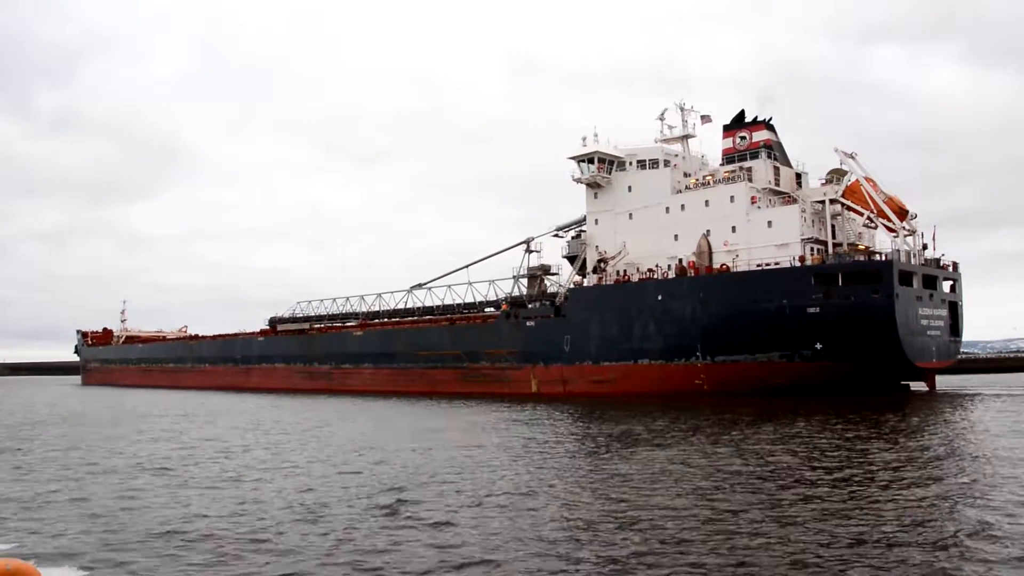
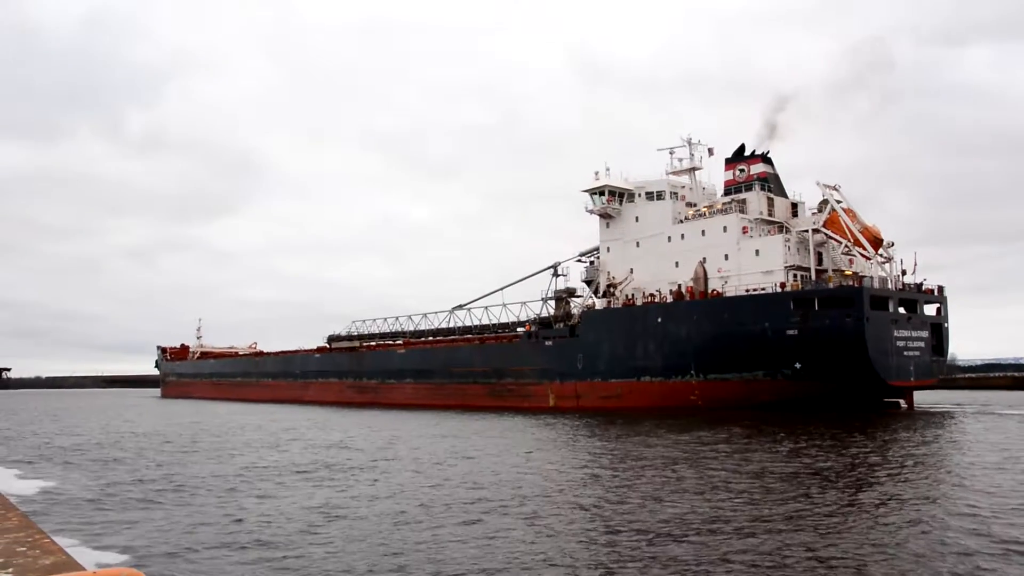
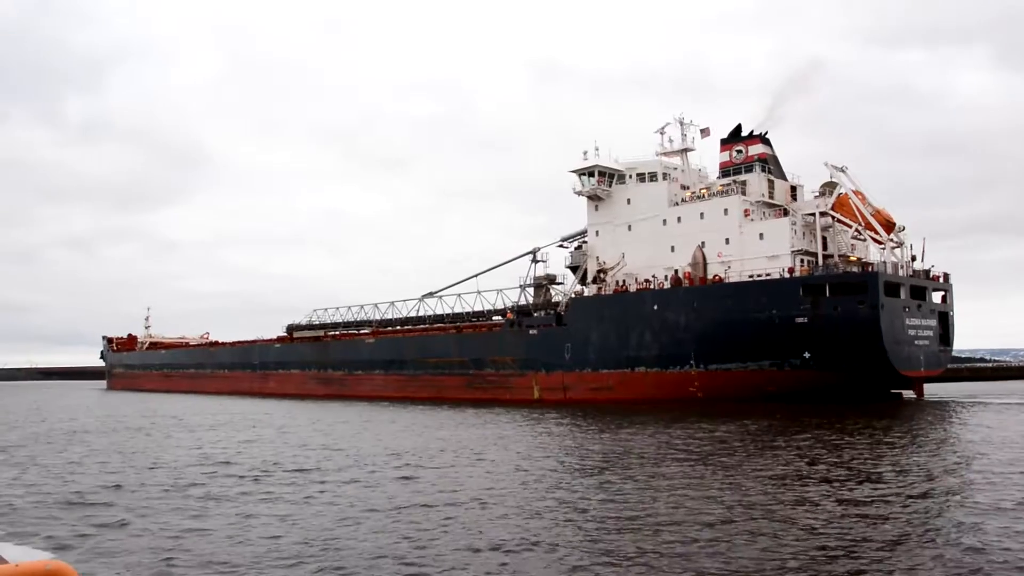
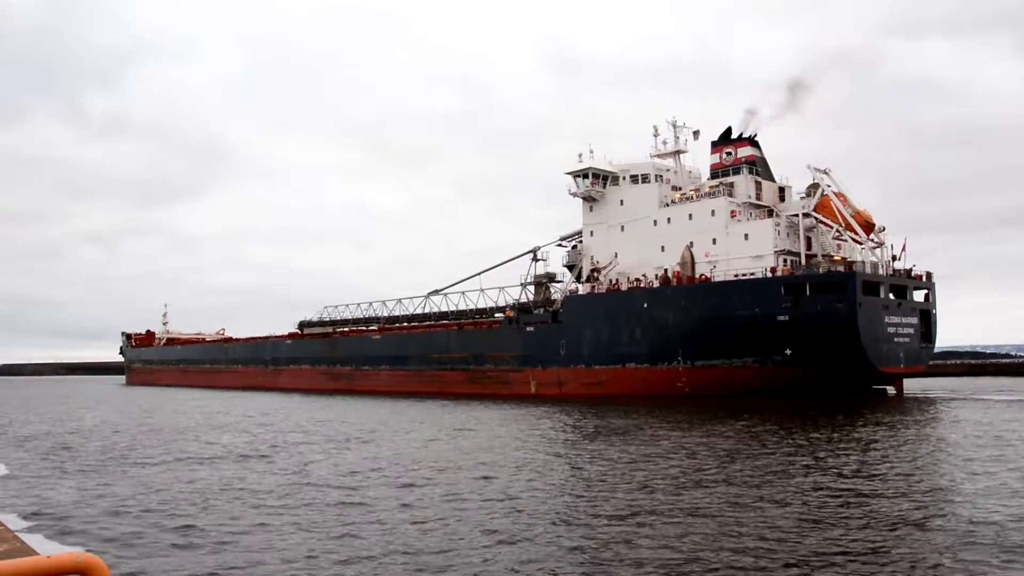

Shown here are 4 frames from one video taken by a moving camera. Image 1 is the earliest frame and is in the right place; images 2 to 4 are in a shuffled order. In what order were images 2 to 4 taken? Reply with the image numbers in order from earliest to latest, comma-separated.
3, 4, 2
